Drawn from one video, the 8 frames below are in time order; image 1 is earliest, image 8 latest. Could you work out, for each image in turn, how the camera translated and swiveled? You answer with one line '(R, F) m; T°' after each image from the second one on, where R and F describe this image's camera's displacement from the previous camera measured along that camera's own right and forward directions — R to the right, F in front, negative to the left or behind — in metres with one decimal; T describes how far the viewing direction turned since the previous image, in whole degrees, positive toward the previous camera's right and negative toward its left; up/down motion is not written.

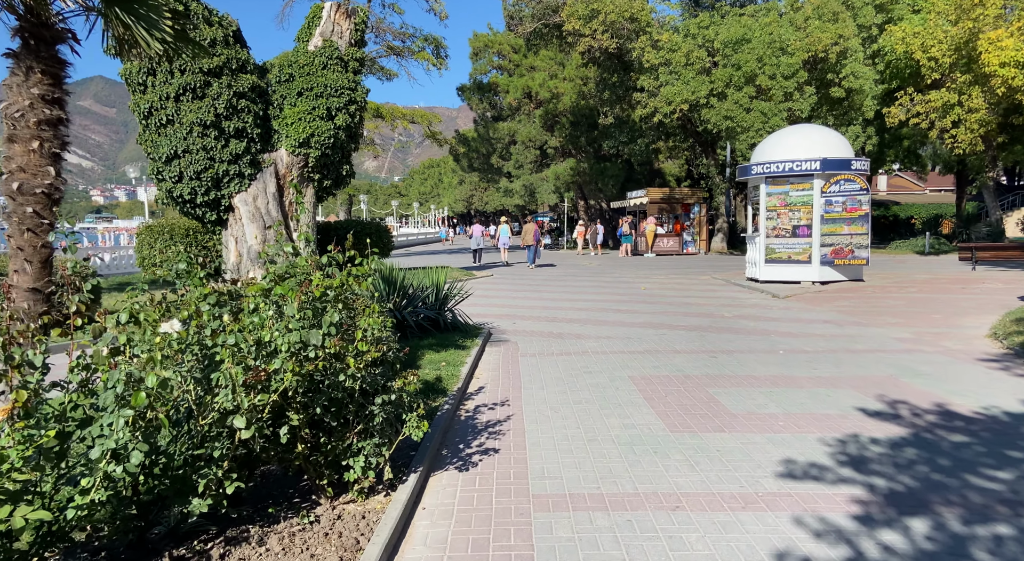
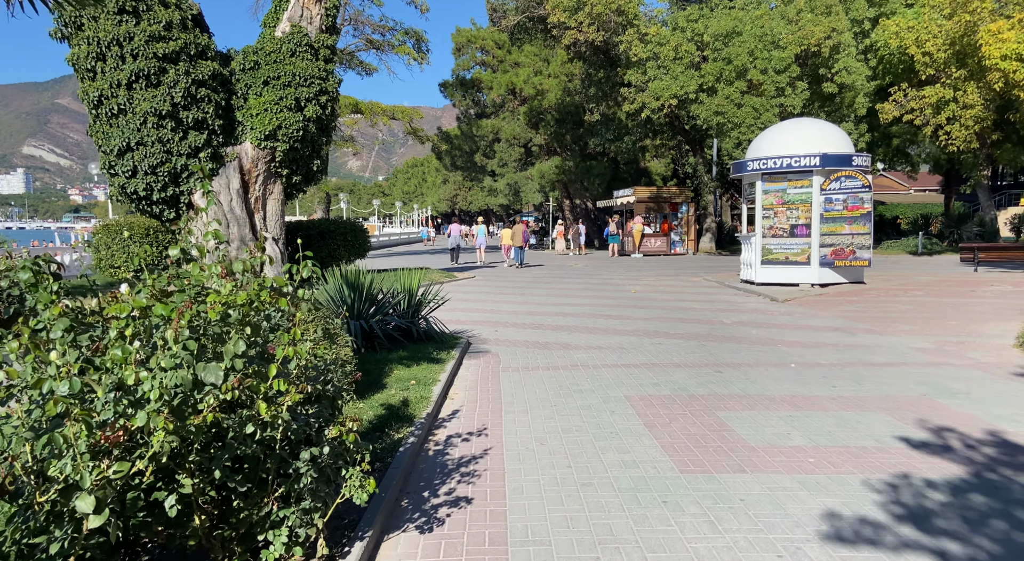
(+0.1, +0.9) m; +1°
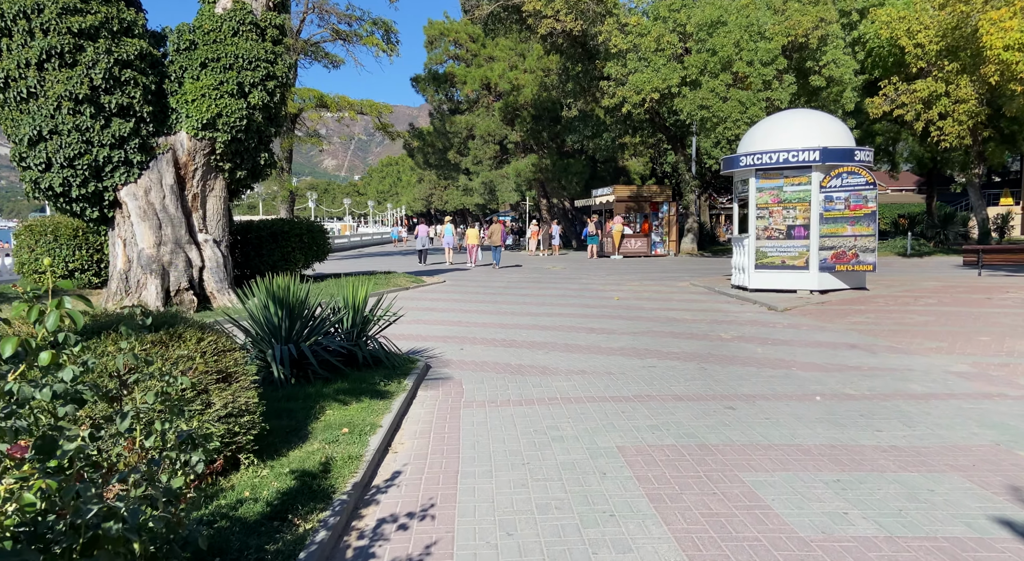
(+0.1, +1.4) m; +2°
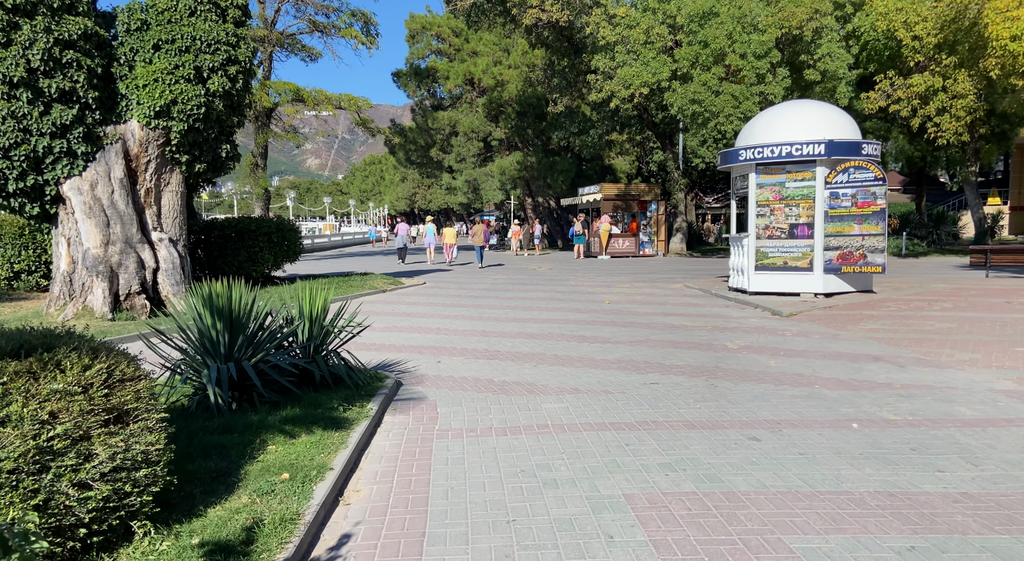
(0.0, +1.0) m; +1°
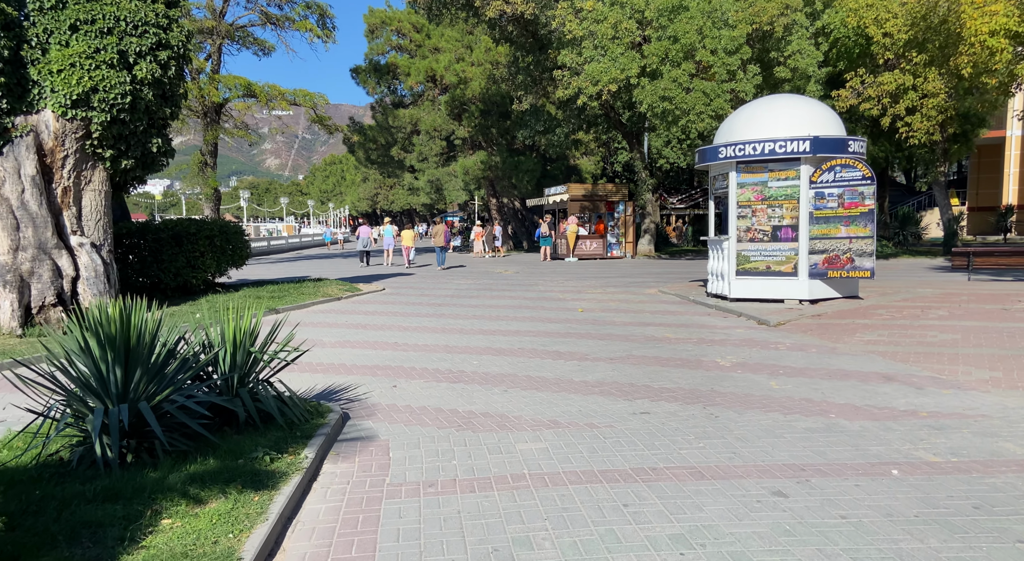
(0.0, +1.0) m; +3°
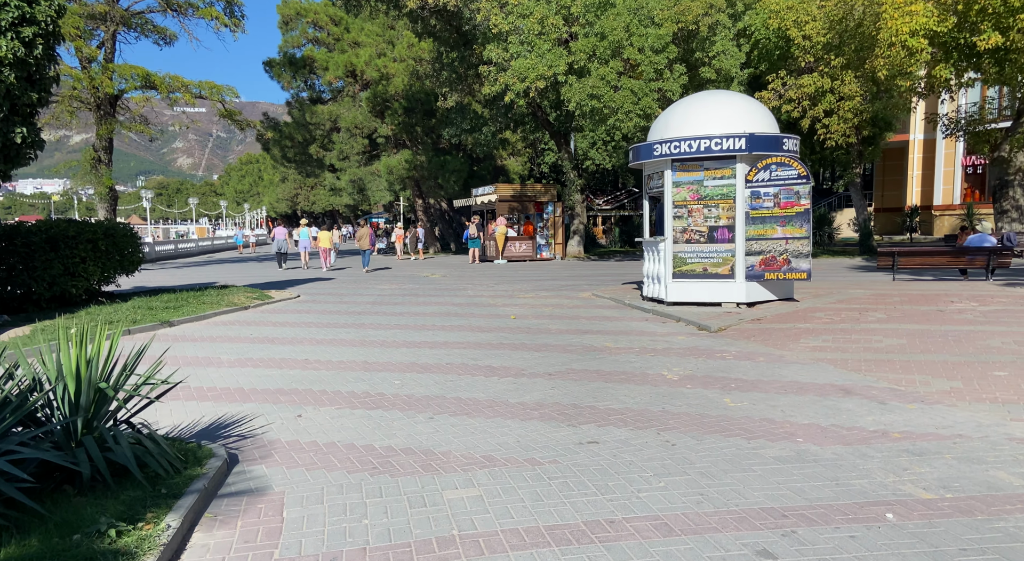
(0.0, +0.8) m; +6°
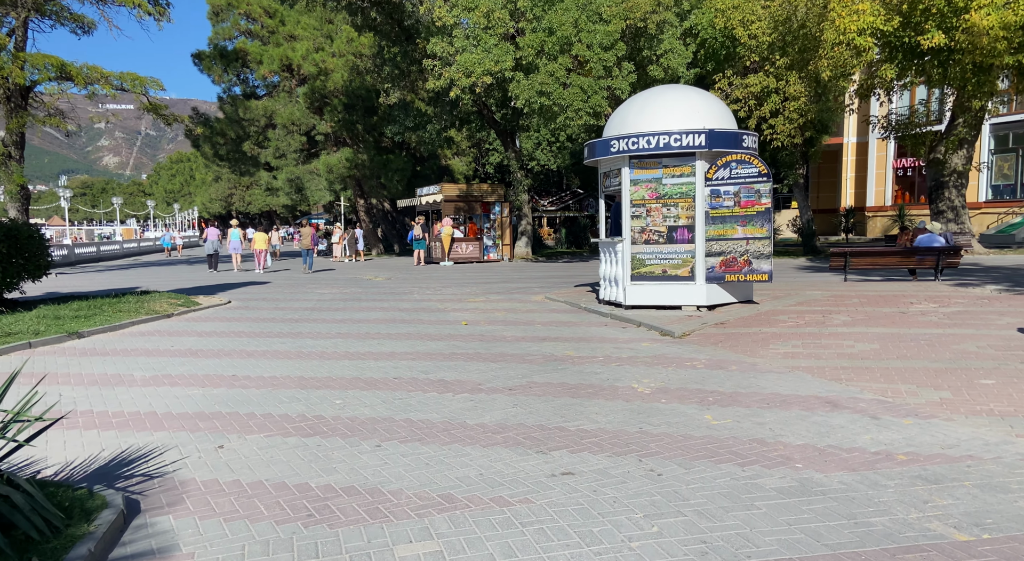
(-0.1, +0.7) m; +5°
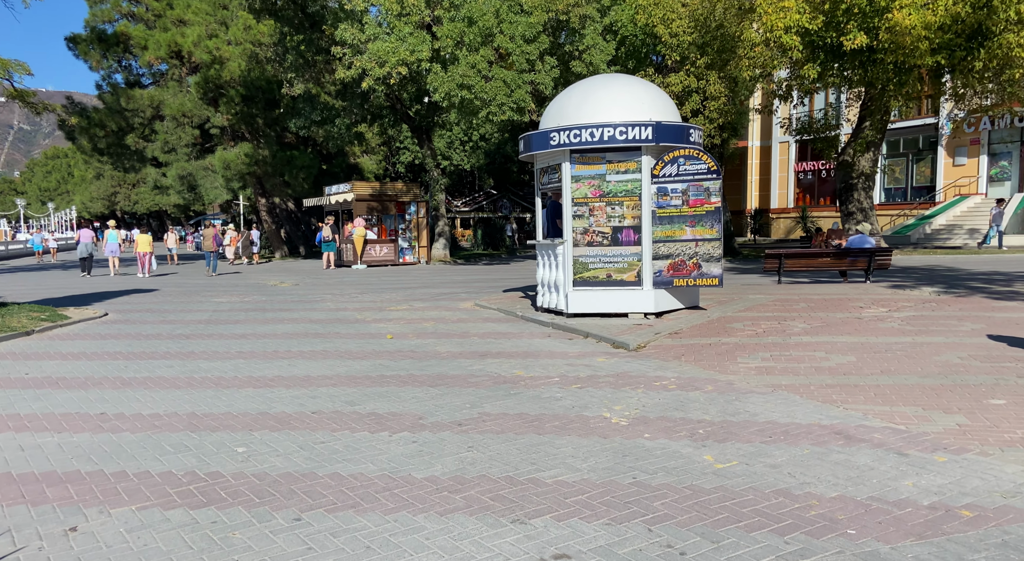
(-0.3, +1.1) m; +8°
